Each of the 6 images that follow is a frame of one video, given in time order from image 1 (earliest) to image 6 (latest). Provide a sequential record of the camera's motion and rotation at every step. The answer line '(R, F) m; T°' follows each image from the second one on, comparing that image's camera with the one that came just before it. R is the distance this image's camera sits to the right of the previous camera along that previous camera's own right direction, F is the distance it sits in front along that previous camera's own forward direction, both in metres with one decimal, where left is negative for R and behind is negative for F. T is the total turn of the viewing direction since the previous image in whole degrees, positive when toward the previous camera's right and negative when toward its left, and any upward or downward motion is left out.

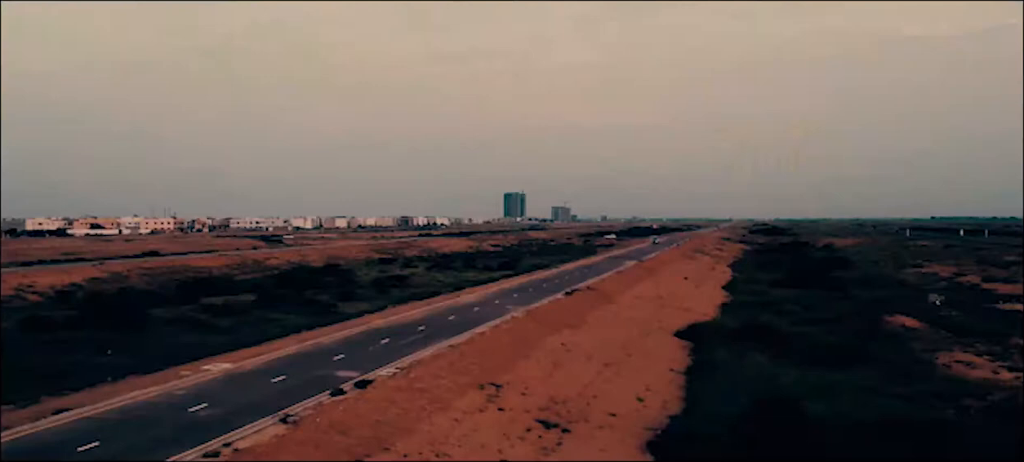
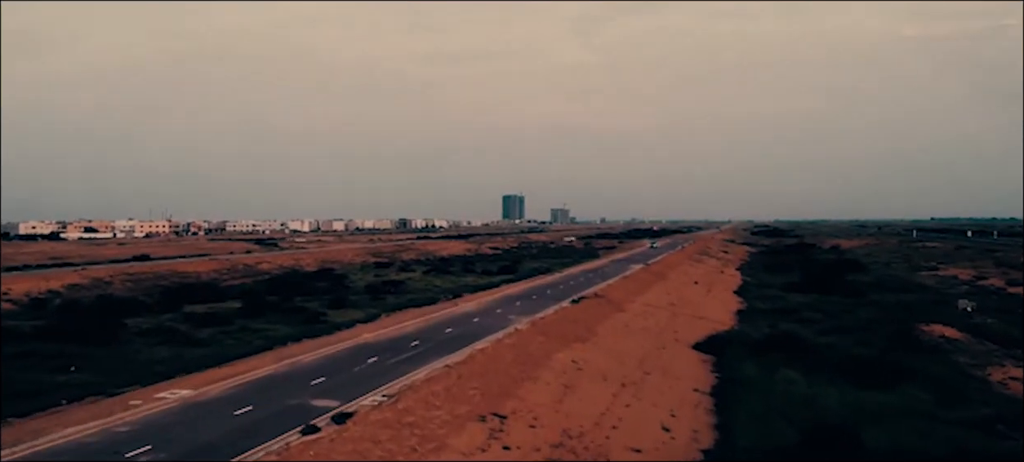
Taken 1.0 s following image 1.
(-0.2, +4.3) m; 0°
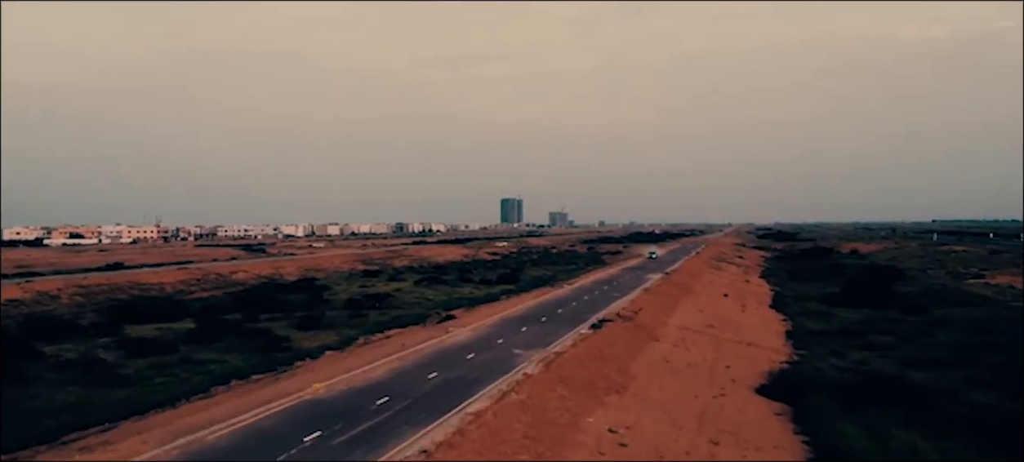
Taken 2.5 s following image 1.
(-0.4, +10.9) m; 0°
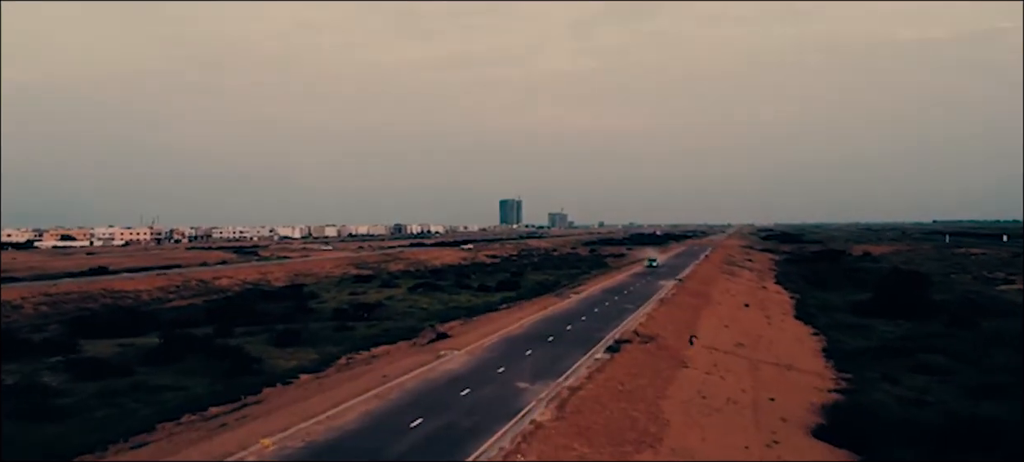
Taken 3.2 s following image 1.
(-0.2, +6.2) m; 0°
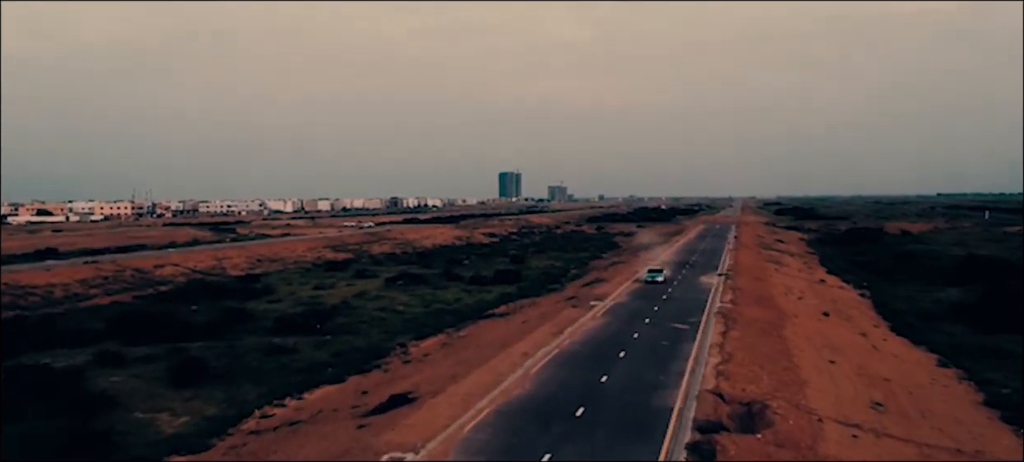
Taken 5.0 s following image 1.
(-0.1, +17.1) m; 0°
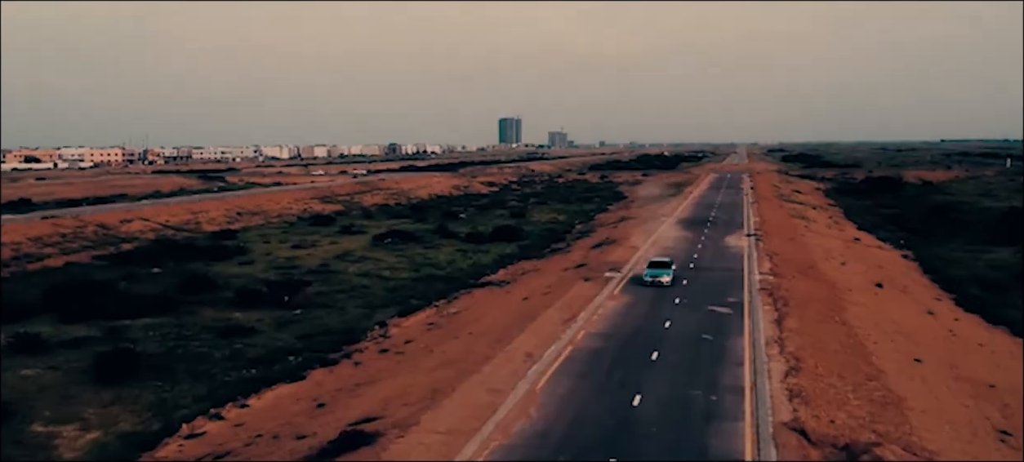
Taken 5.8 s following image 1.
(0.0, +7.6) m; 0°
